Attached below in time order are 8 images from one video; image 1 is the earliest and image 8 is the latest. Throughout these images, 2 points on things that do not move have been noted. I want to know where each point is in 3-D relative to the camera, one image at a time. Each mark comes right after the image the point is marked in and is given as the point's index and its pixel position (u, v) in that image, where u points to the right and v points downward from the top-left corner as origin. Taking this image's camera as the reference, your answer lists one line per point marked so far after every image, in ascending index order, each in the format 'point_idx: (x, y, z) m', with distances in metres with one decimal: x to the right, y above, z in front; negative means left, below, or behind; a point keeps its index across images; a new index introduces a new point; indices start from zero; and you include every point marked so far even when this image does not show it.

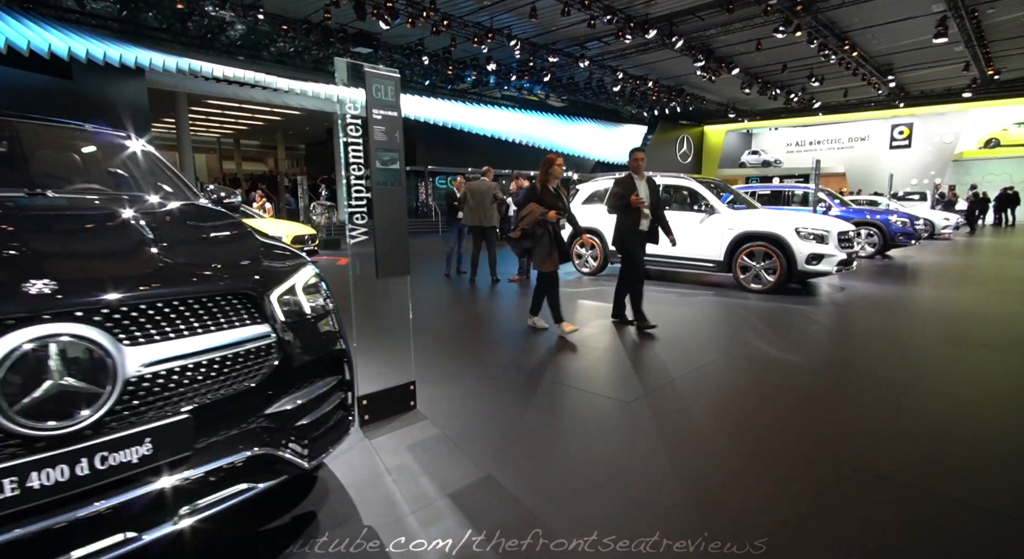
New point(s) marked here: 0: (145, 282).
0: (-0.9, 0.0, +1.3) m
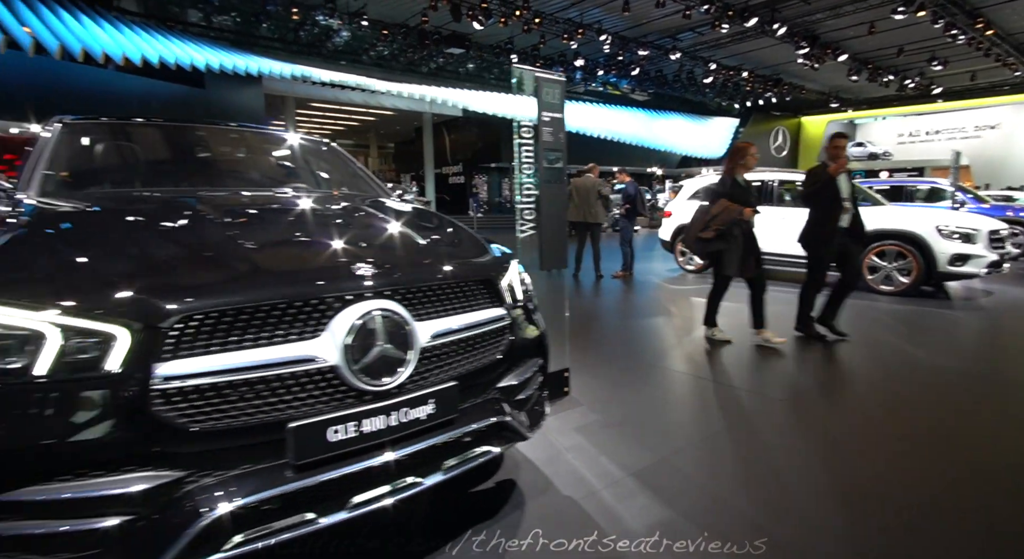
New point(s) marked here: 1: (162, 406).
0: (-0.2, 0.0, +1.6) m
1: (-0.7, -0.3, +1.2) m
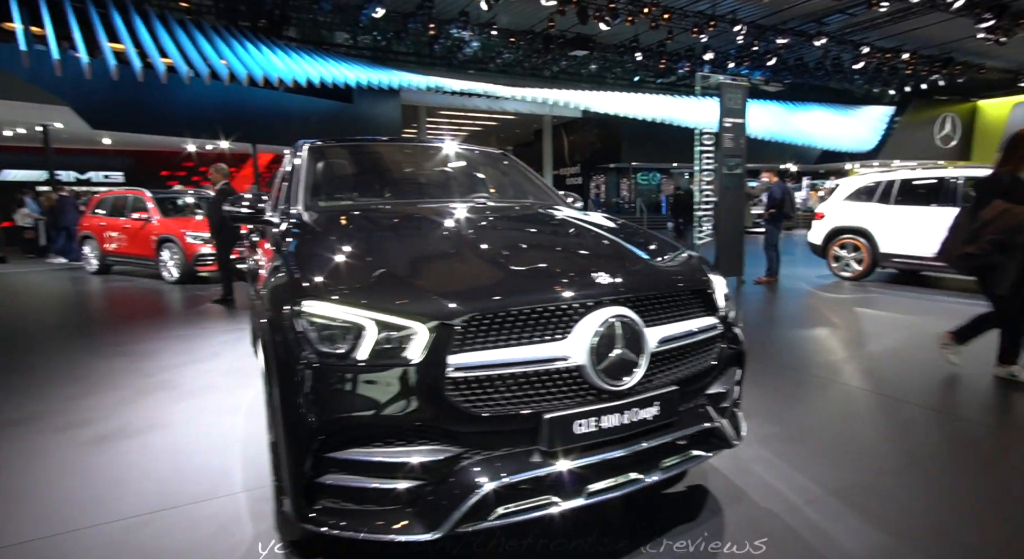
0: (+0.4, 0.0, +1.7) m
1: (-0.1, -0.3, +1.4) m
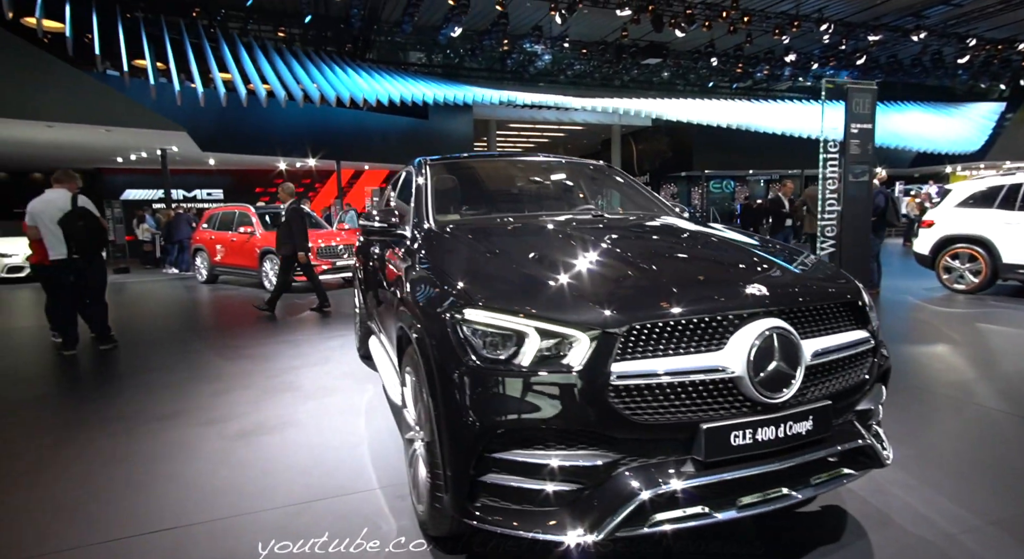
0: (+0.9, 0.0, +1.7) m
1: (+0.3, -0.3, +1.5) m
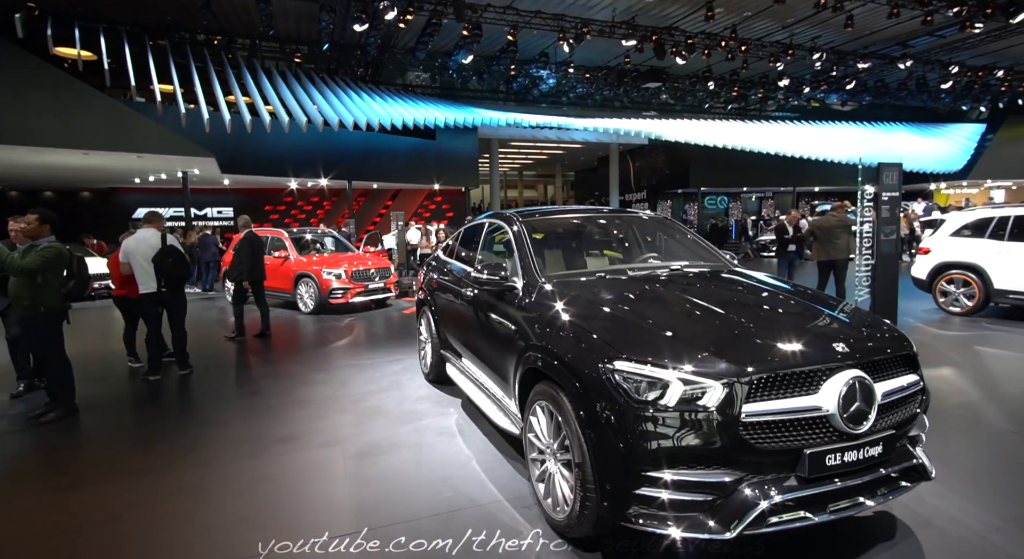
0: (+1.4, -0.3, +2.2) m
1: (+0.9, -0.5, +2.0) m
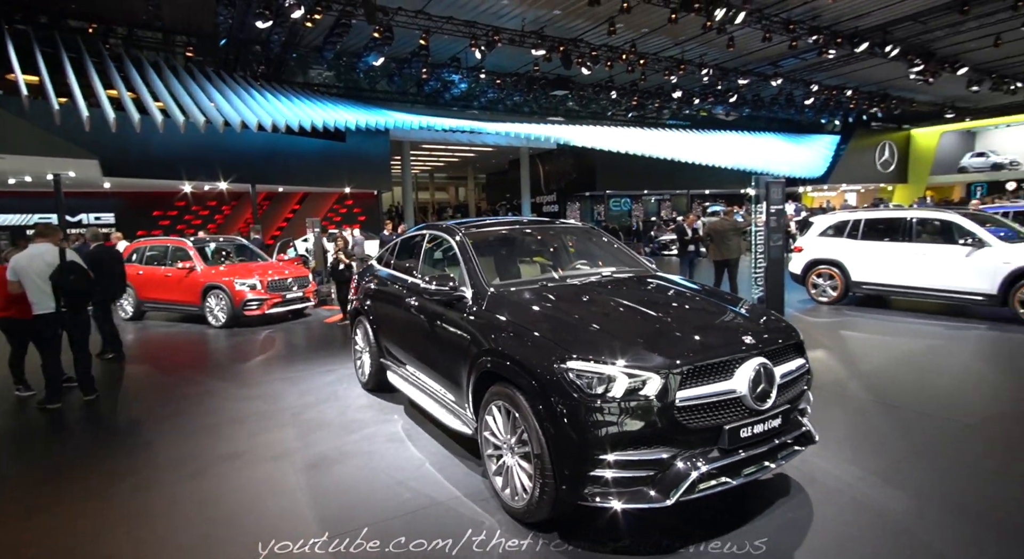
0: (+1.3, -0.3, +2.6) m
1: (+0.7, -0.6, +2.3) m
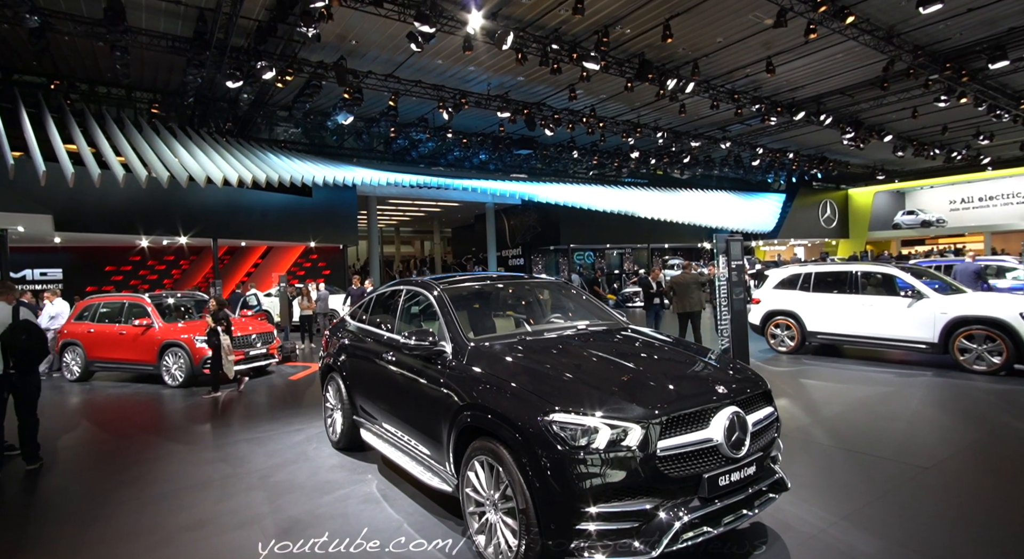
0: (+1.2, -0.6, +2.8) m
1: (+0.7, -0.8, +2.4) m
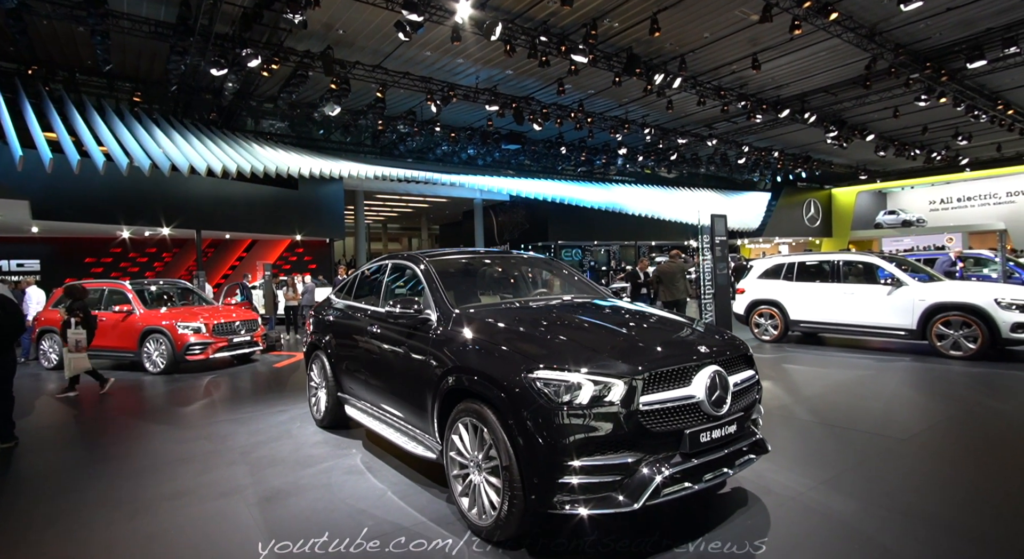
0: (+1.1, -0.4, +2.8) m
1: (+0.6, -0.6, +2.4) m
